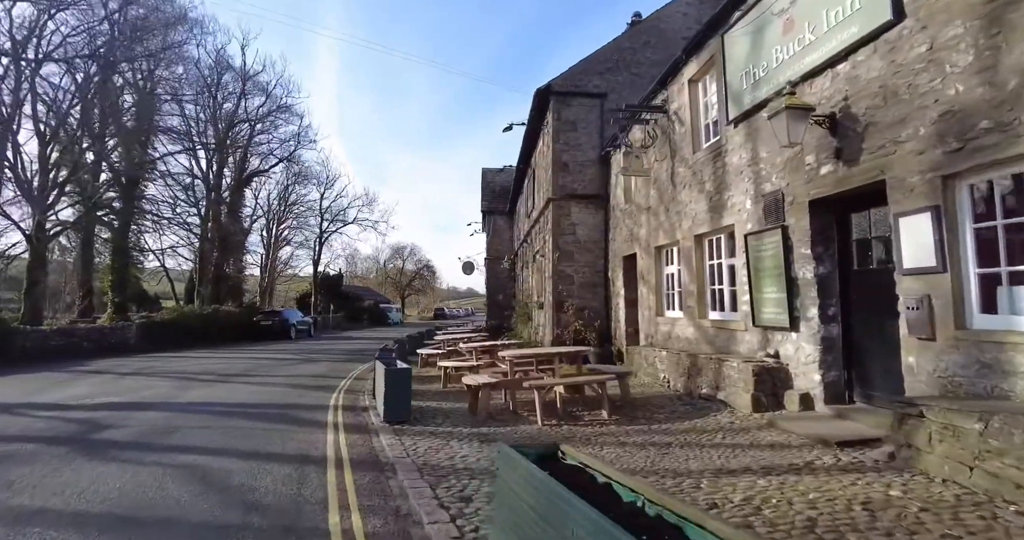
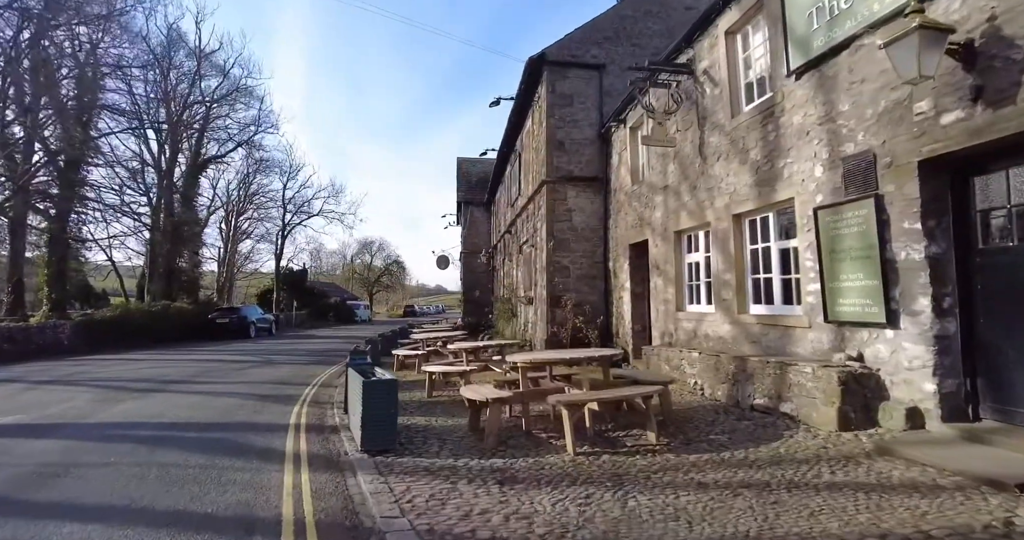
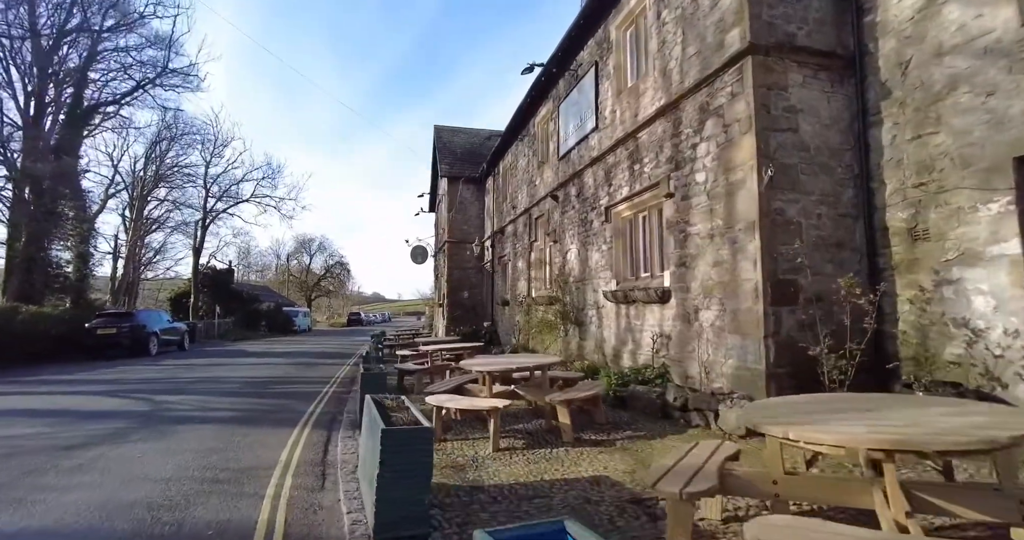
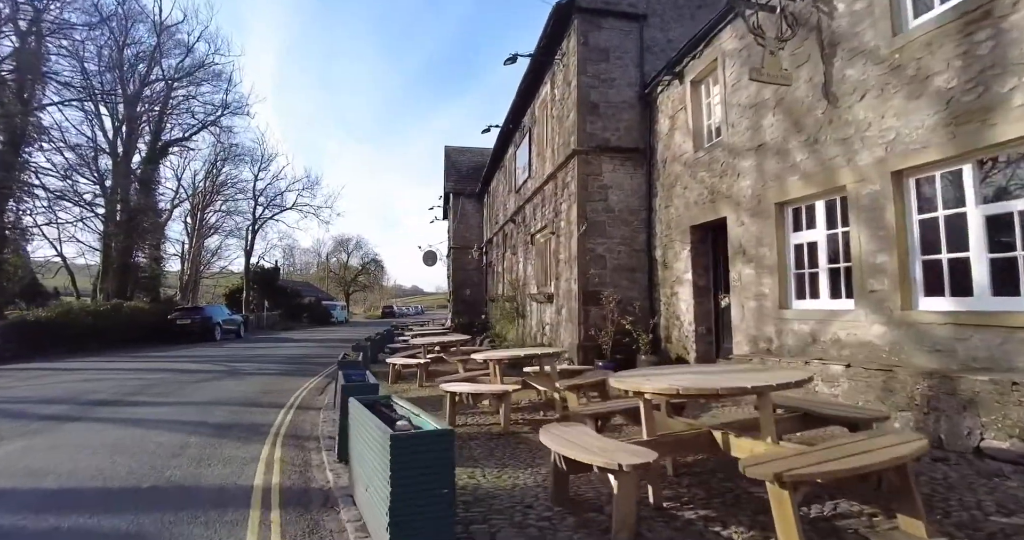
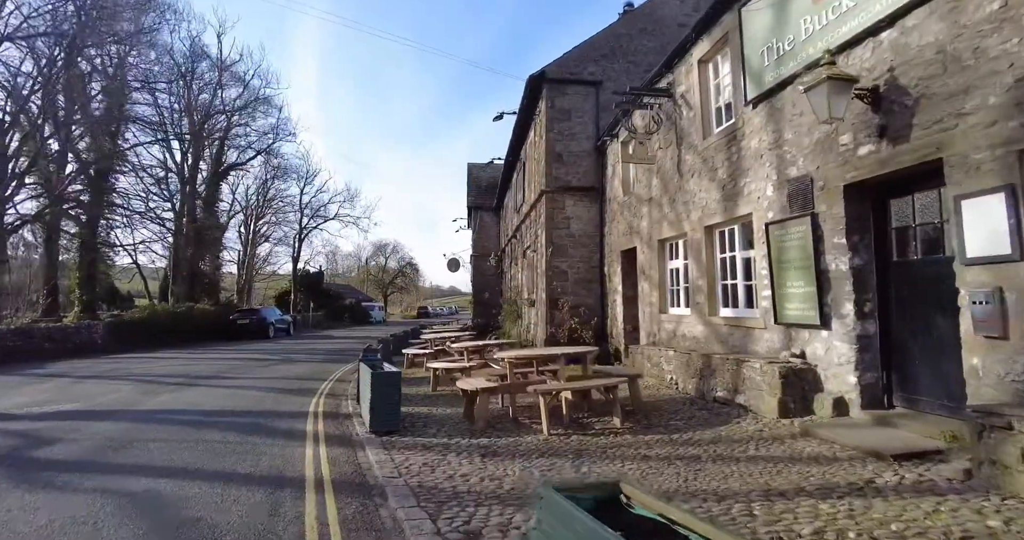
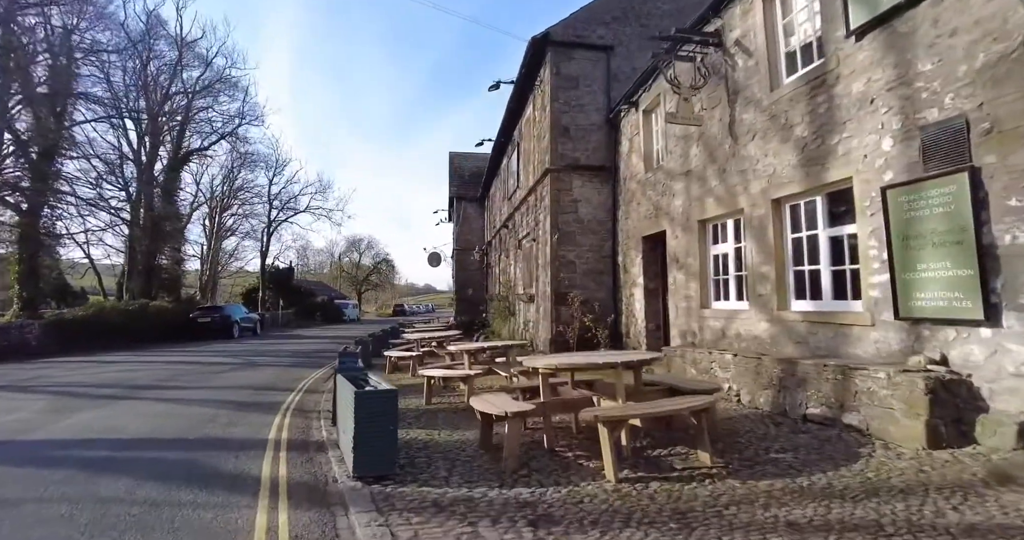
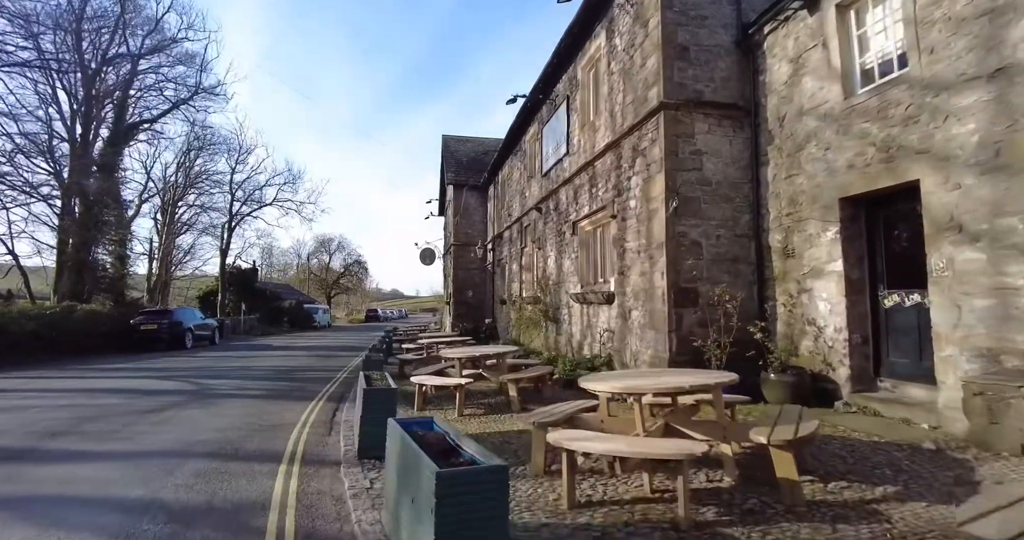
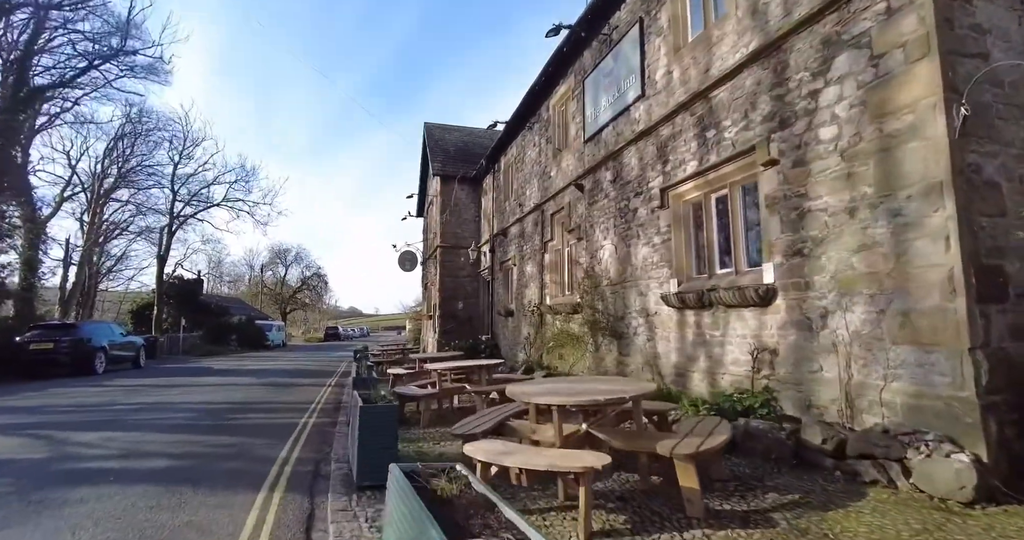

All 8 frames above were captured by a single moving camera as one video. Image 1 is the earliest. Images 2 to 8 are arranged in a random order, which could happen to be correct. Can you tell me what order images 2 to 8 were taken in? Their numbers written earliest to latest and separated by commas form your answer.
5, 2, 6, 4, 7, 3, 8
